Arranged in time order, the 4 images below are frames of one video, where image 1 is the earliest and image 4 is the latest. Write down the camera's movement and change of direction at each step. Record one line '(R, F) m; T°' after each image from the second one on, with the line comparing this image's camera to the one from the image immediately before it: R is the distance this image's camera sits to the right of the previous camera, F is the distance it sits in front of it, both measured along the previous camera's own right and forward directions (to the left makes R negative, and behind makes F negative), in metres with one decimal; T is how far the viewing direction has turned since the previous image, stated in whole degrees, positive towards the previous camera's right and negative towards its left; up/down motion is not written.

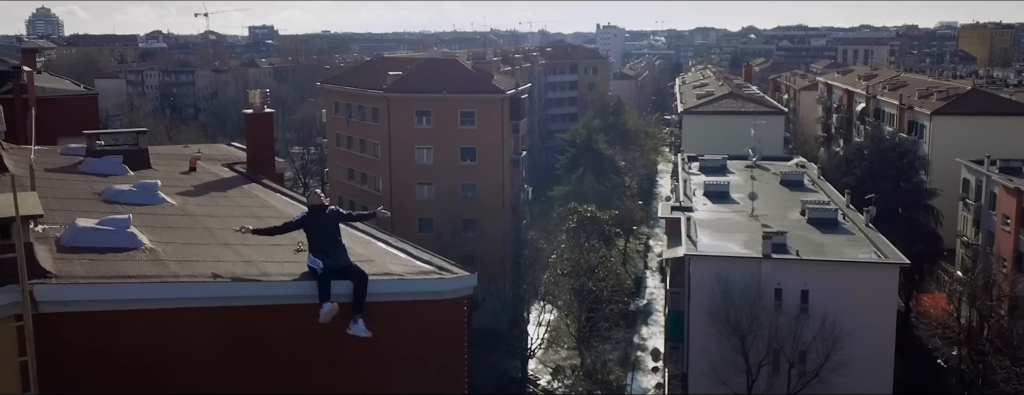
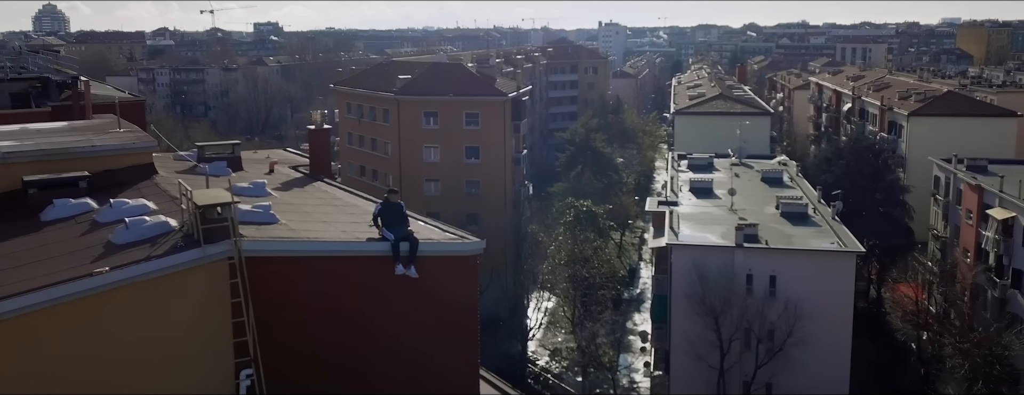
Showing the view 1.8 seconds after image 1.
(0.0, -1.3) m; 0°
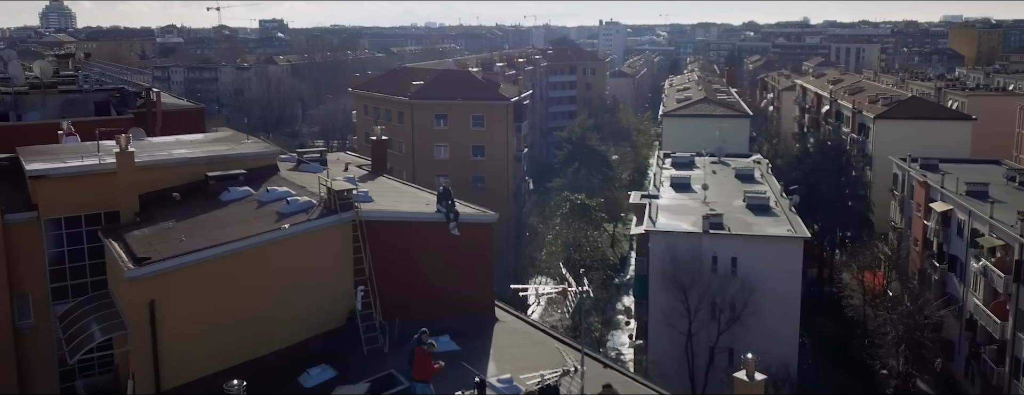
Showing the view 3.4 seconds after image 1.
(0.0, -2.3) m; 0°
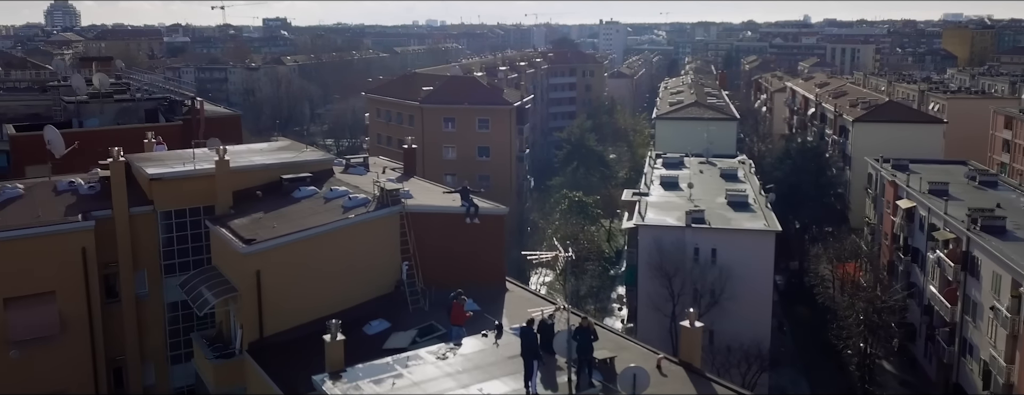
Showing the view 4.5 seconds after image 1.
(-0.1, -1.7) m; 0°
